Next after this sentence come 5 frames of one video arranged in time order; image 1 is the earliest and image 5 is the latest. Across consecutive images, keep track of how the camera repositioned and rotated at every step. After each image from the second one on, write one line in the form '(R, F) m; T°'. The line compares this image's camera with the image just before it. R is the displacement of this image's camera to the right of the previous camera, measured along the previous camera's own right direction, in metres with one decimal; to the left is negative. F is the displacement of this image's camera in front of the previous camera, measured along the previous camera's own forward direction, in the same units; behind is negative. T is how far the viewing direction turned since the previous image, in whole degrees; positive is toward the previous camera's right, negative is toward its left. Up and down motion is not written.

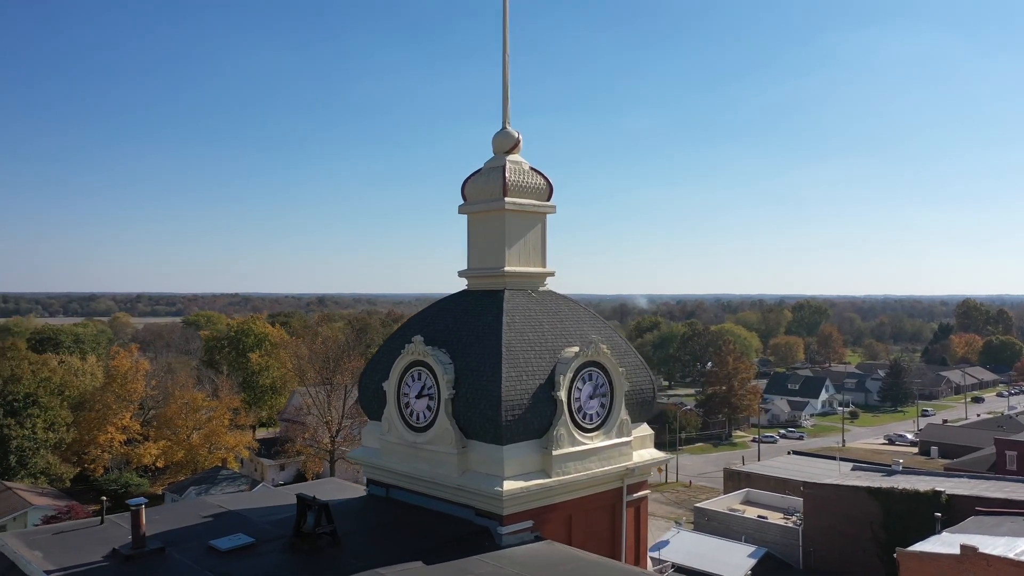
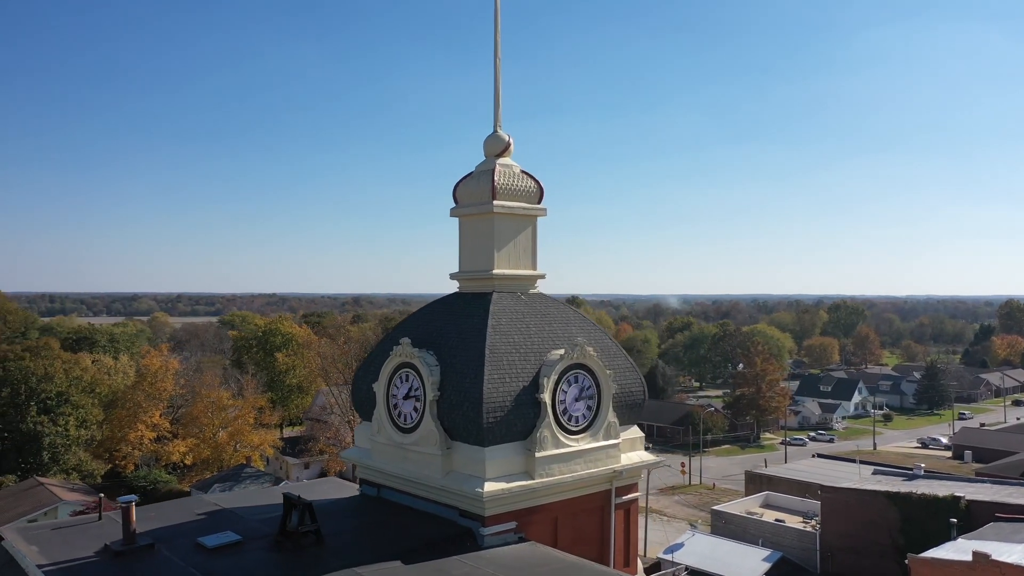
(+0.7, -0.1) m; -2°
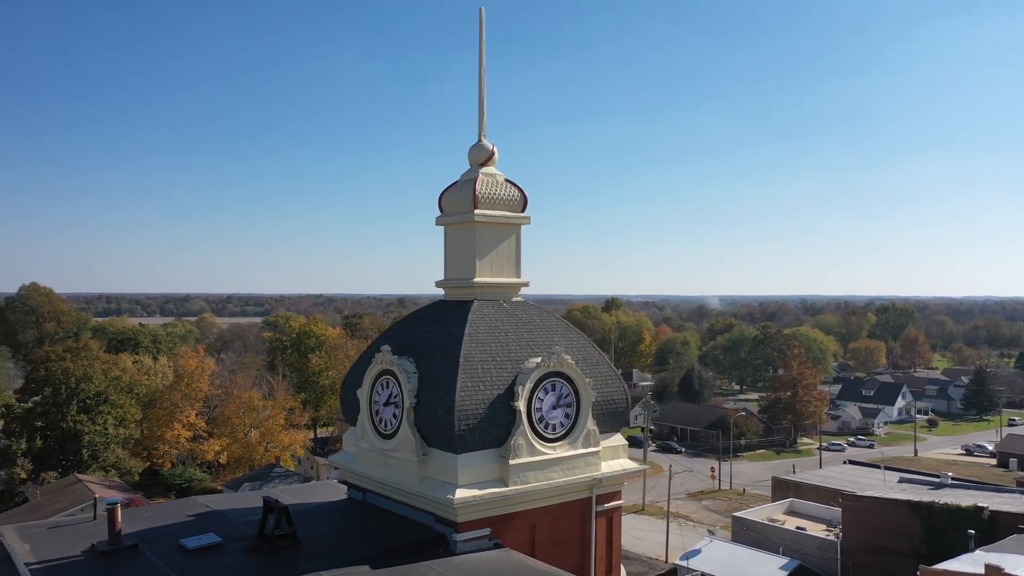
(+1.0, -0.1) m; -2°
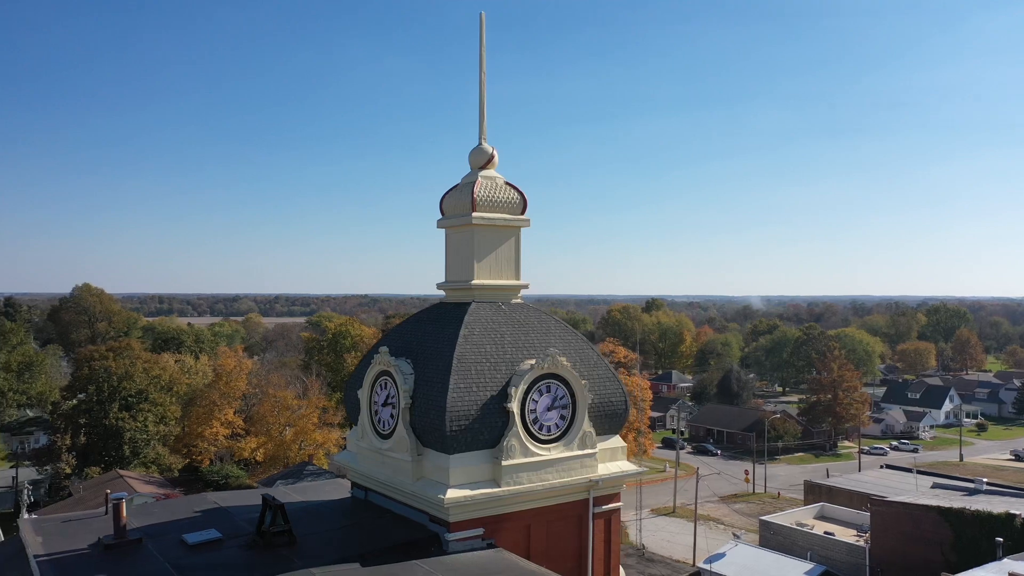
(+0.7, -0.1) m; -3°
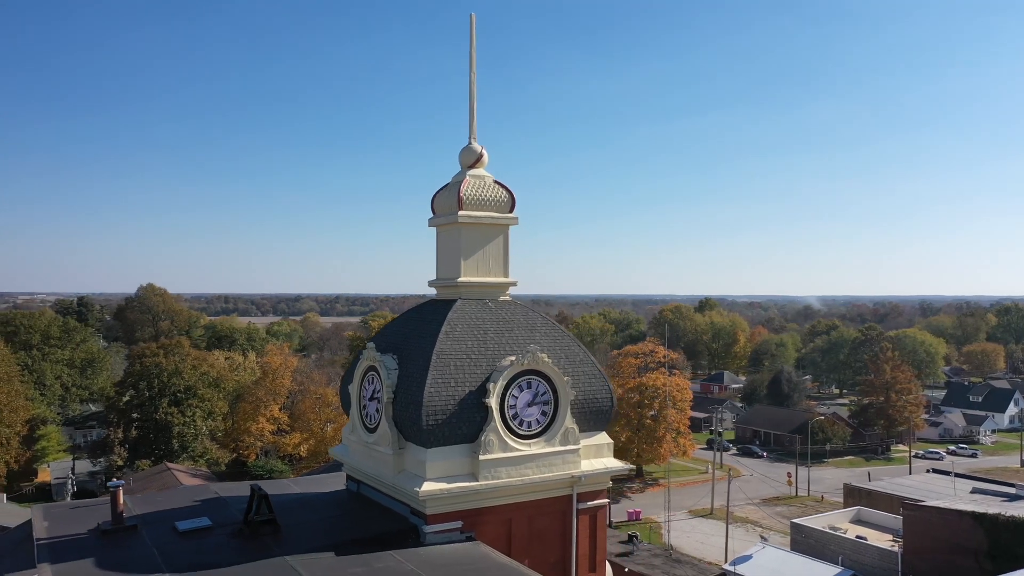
(+1.1, -0.1) m; -3°
